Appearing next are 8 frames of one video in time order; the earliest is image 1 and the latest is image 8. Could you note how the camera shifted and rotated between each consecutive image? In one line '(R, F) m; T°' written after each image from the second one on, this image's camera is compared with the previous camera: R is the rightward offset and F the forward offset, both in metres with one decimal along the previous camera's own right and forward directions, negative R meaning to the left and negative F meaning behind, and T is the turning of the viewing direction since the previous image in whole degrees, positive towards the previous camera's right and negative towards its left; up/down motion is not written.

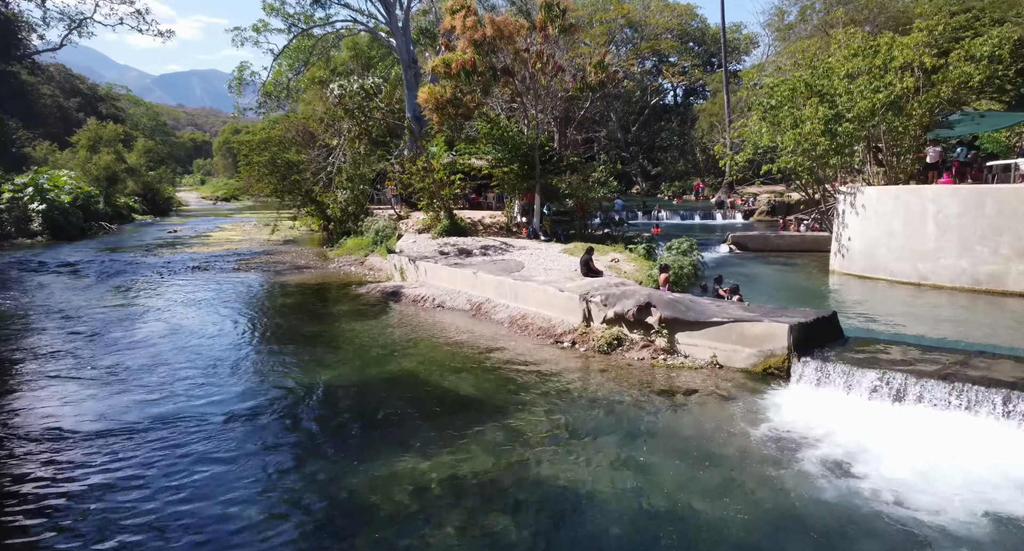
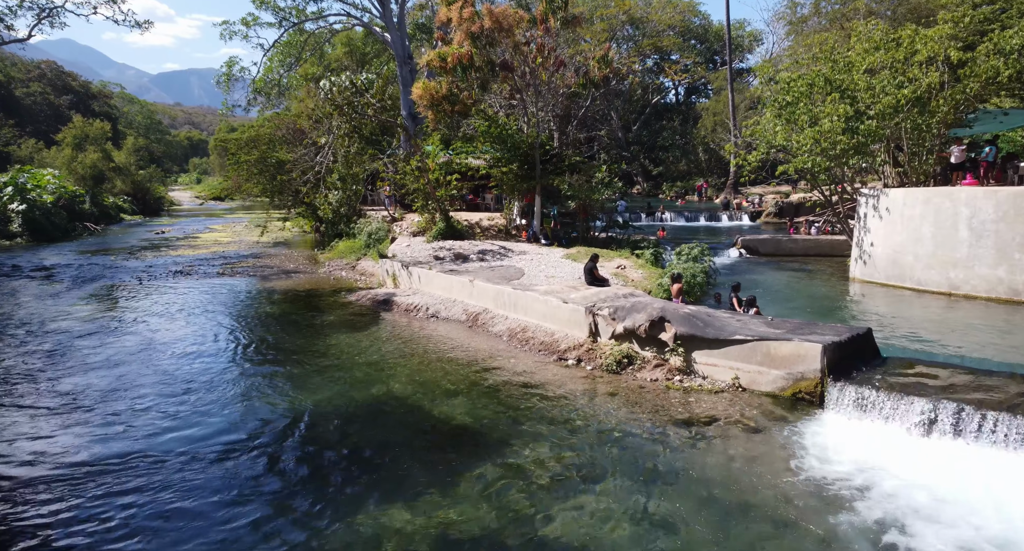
(0.0, +1.0) m; 0°
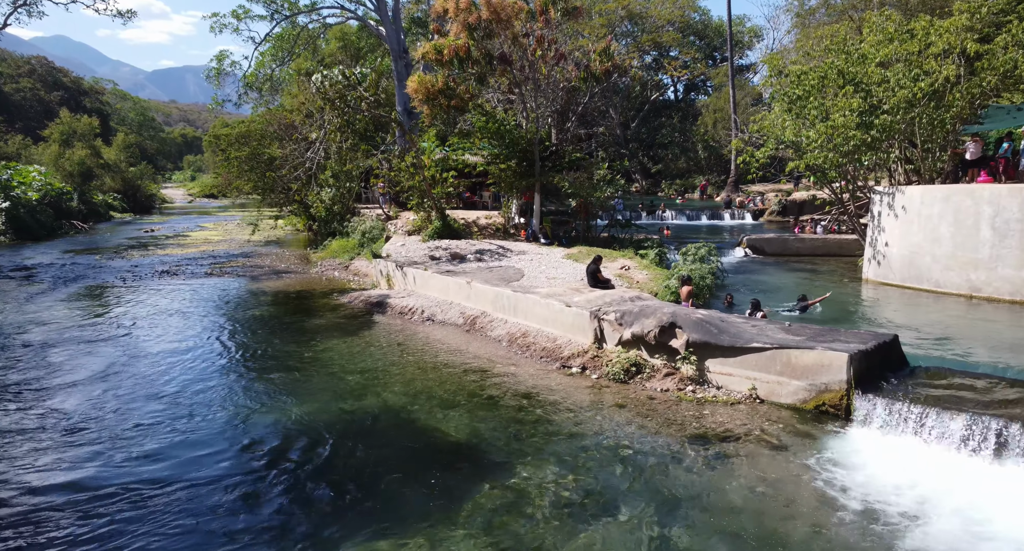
(-0.1, +0.6) m; 0°
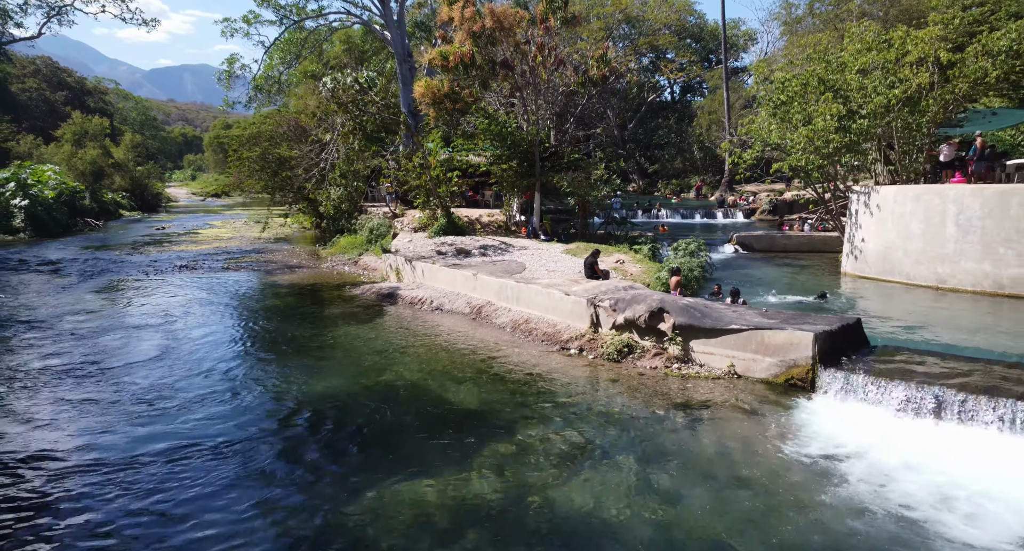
(-0.1, -1.0) m; 0°
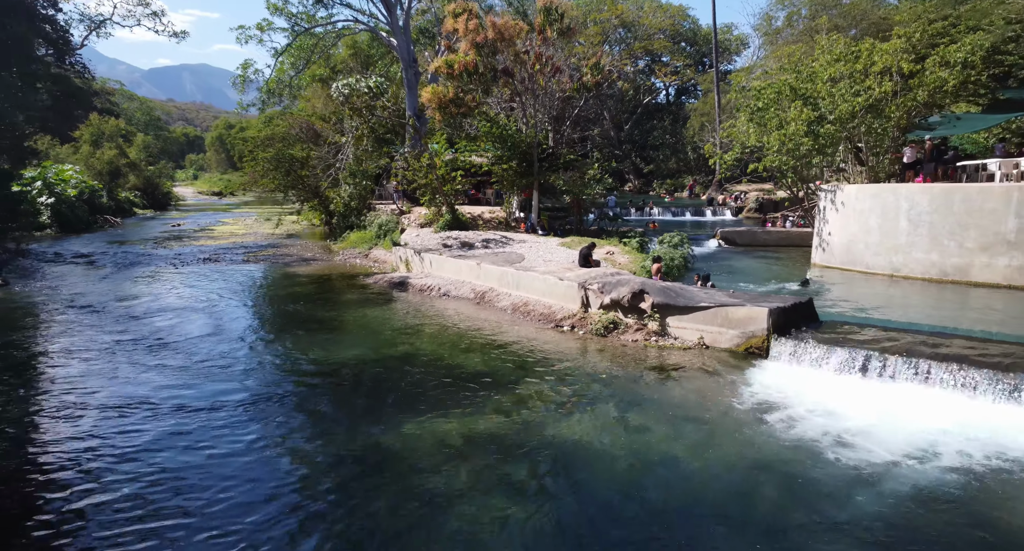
(0.0, -1.6) m; 0°
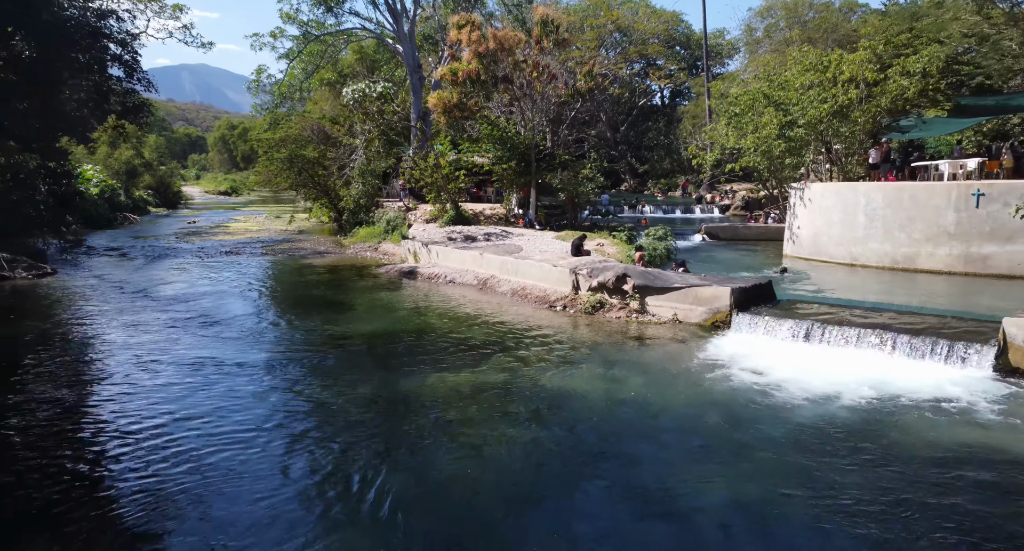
(0.0, -1.7) m; 0°
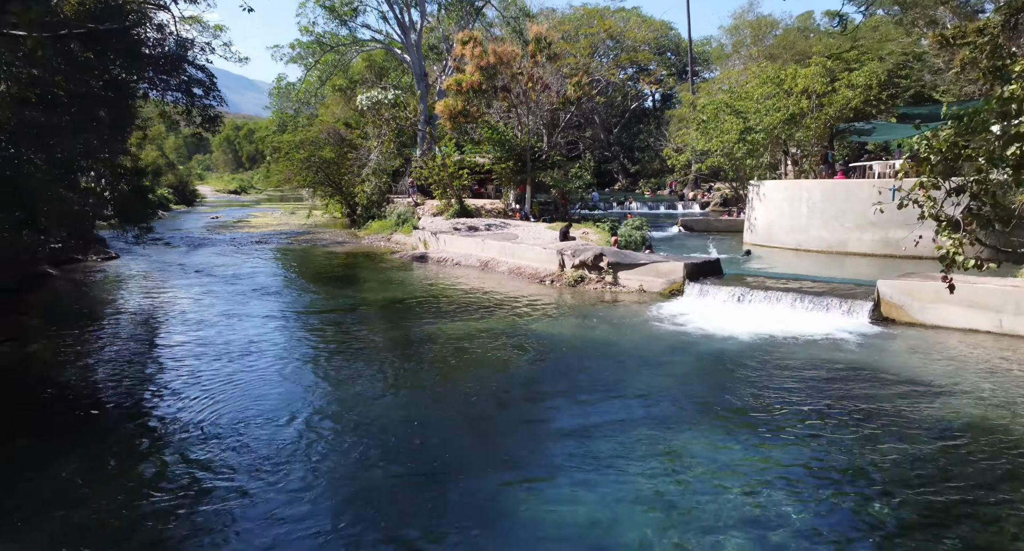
(0.0, -3.0) m; 0°
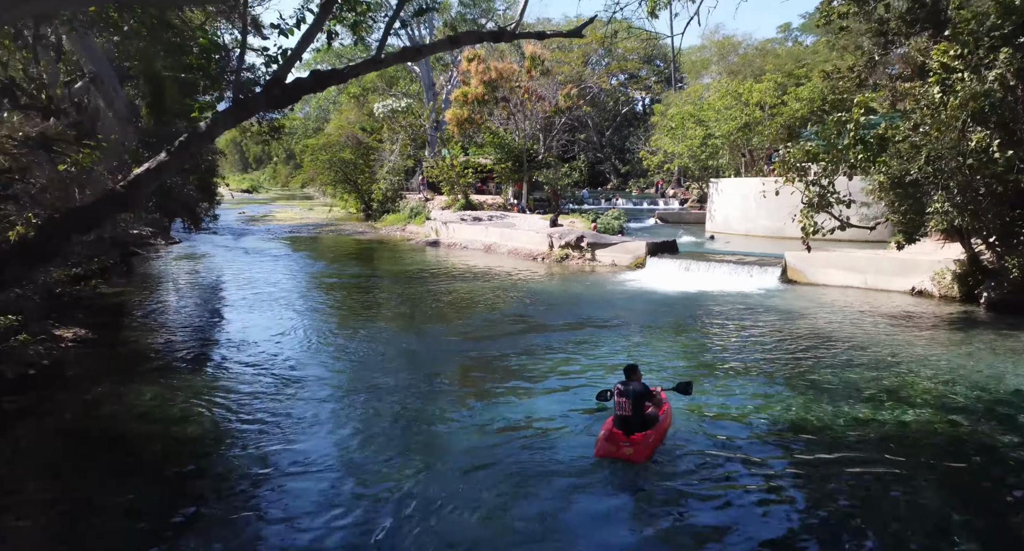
(0.0, -4.0) m; 0°
